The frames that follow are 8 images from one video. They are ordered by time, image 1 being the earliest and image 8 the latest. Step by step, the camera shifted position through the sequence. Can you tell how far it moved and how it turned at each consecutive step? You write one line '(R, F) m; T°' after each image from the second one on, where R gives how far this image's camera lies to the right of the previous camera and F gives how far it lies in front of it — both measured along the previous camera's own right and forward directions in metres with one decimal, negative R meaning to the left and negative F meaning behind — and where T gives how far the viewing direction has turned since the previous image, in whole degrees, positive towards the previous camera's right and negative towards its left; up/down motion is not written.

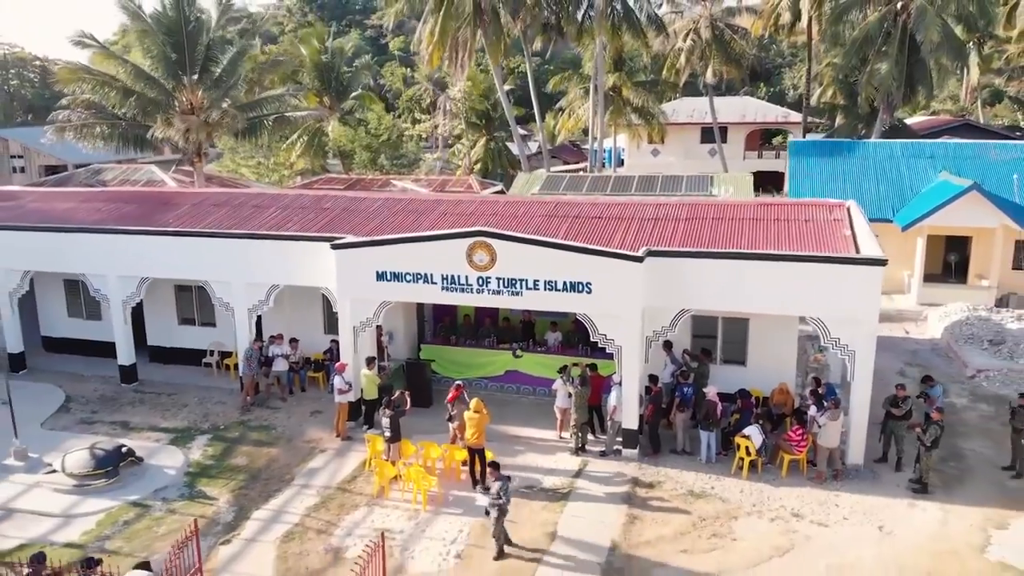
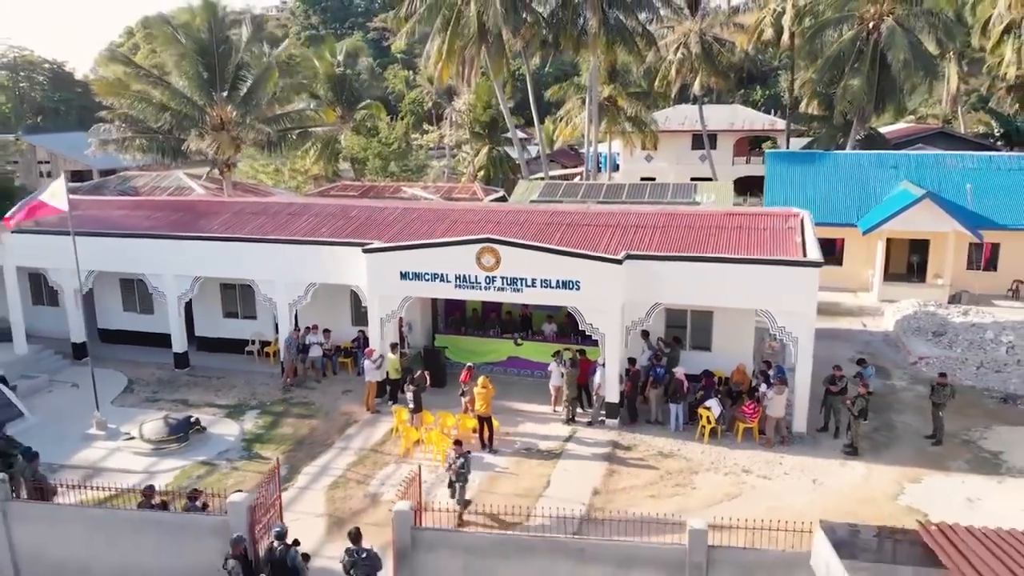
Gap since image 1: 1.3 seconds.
(0.0, -2.6) m; 0°
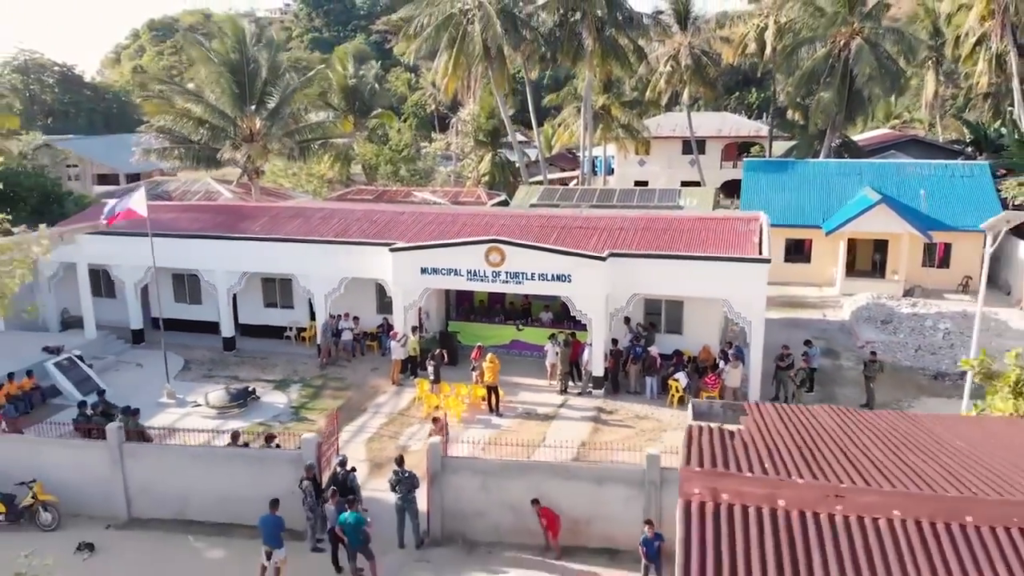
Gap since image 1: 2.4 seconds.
(-0.1, -3.1) m; 0°
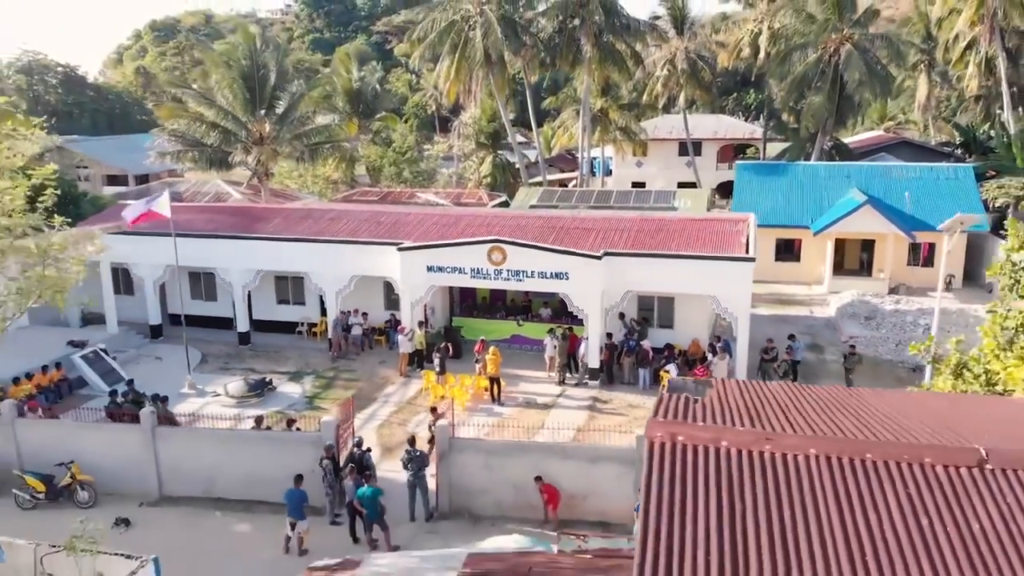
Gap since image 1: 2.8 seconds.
(0.0, -1.2) m; 0°
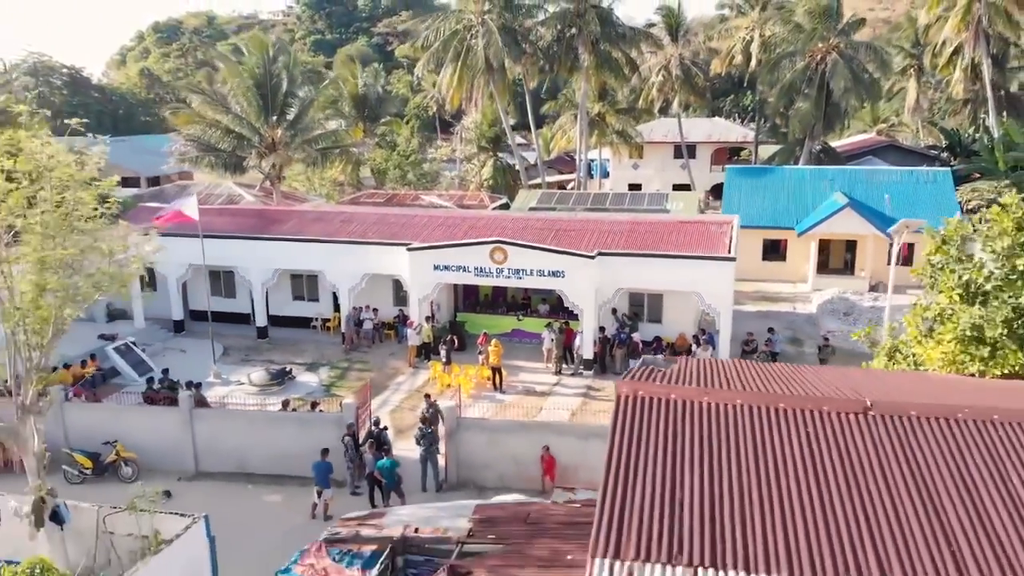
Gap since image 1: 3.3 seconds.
(0.0, -1.7) m; 0°
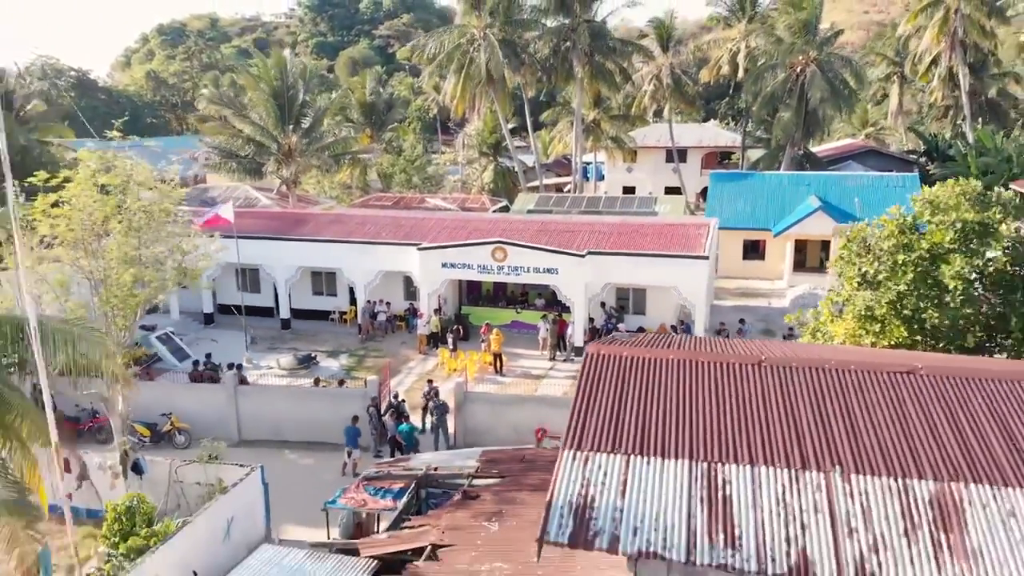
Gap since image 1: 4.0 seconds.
(0.0, -2.7) m; 0°
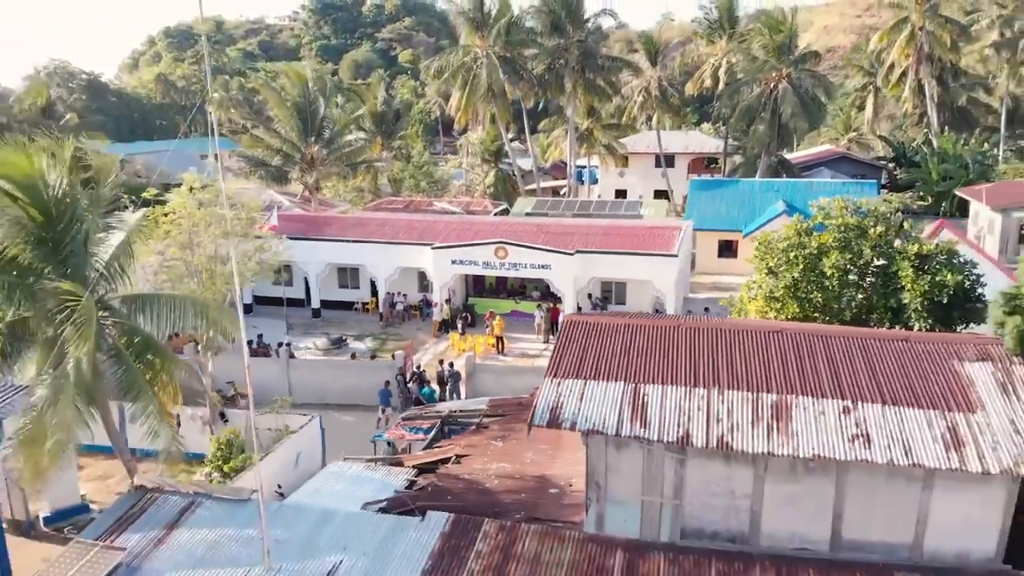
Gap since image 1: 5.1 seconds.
(0.0, -4.4) m; 0°
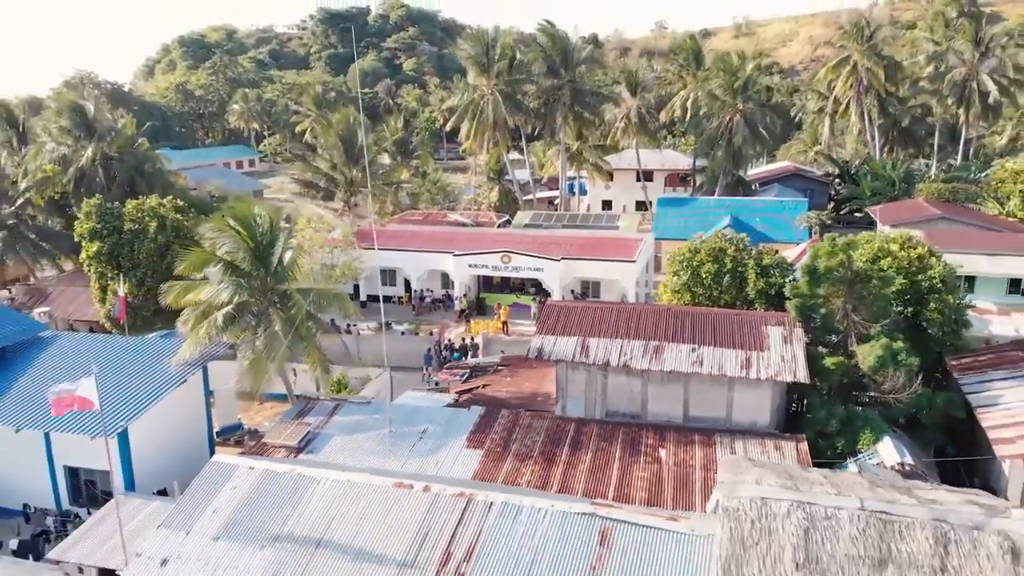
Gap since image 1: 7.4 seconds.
(-0.1, -10.2) m; 0°
